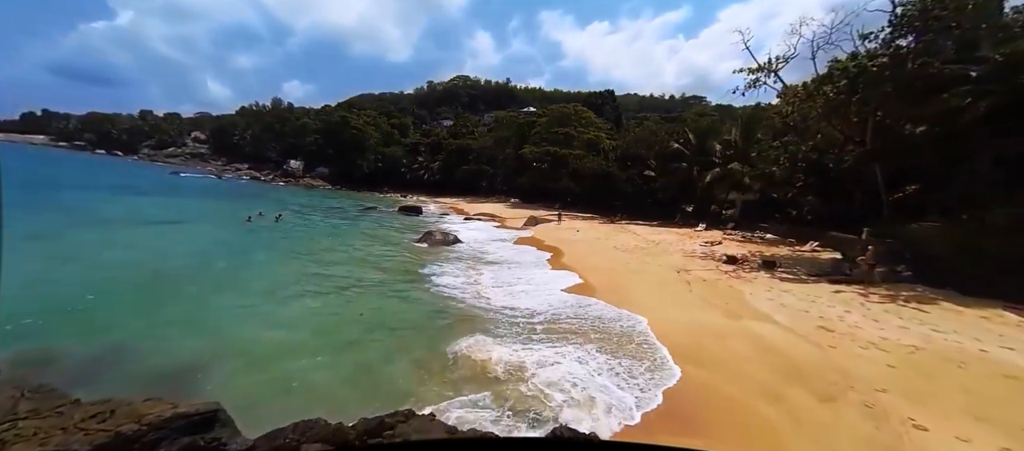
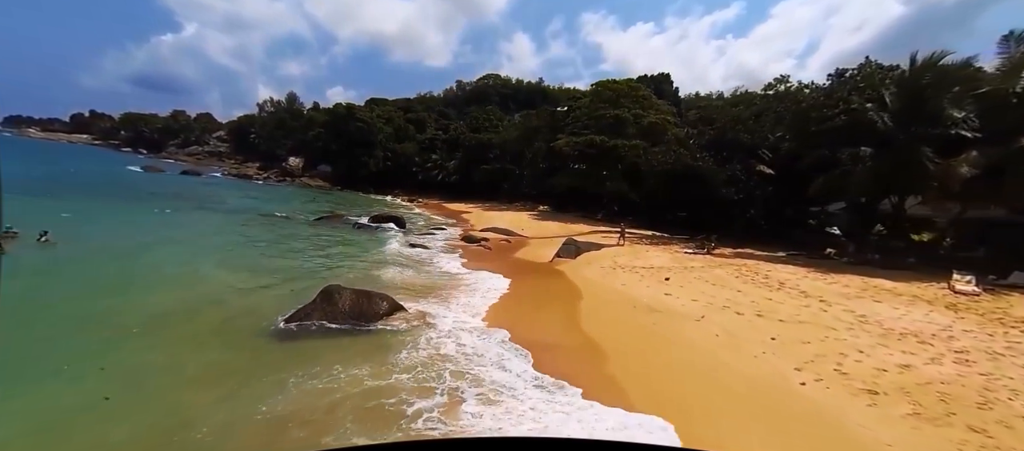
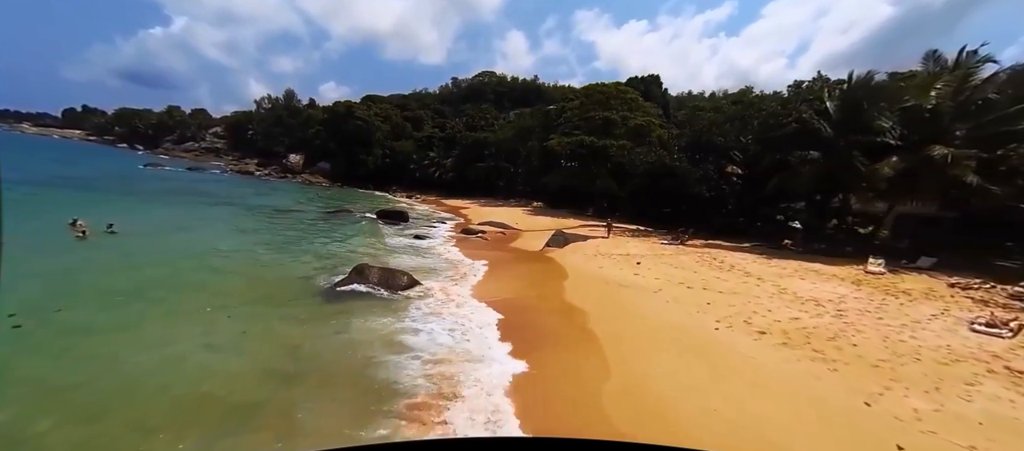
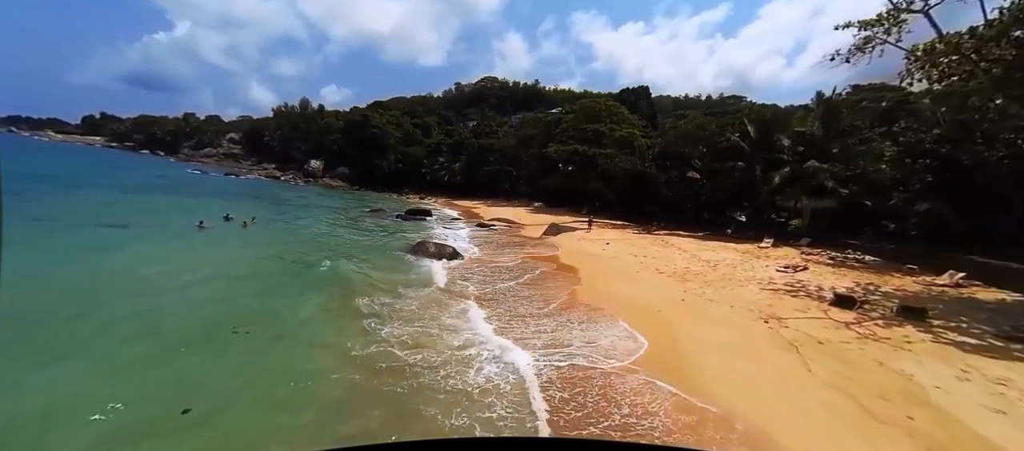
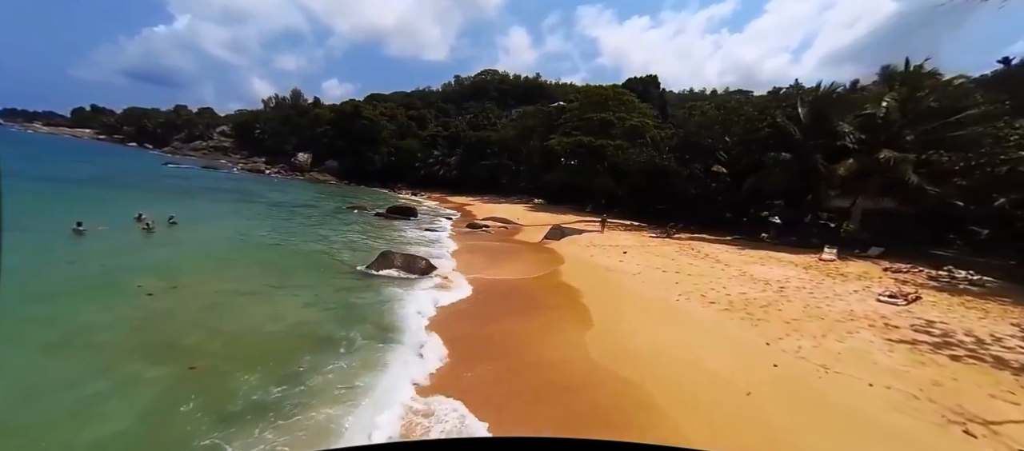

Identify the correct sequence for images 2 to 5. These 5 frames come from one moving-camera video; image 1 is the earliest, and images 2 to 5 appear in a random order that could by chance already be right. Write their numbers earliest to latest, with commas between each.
4, 5, 3, 2
